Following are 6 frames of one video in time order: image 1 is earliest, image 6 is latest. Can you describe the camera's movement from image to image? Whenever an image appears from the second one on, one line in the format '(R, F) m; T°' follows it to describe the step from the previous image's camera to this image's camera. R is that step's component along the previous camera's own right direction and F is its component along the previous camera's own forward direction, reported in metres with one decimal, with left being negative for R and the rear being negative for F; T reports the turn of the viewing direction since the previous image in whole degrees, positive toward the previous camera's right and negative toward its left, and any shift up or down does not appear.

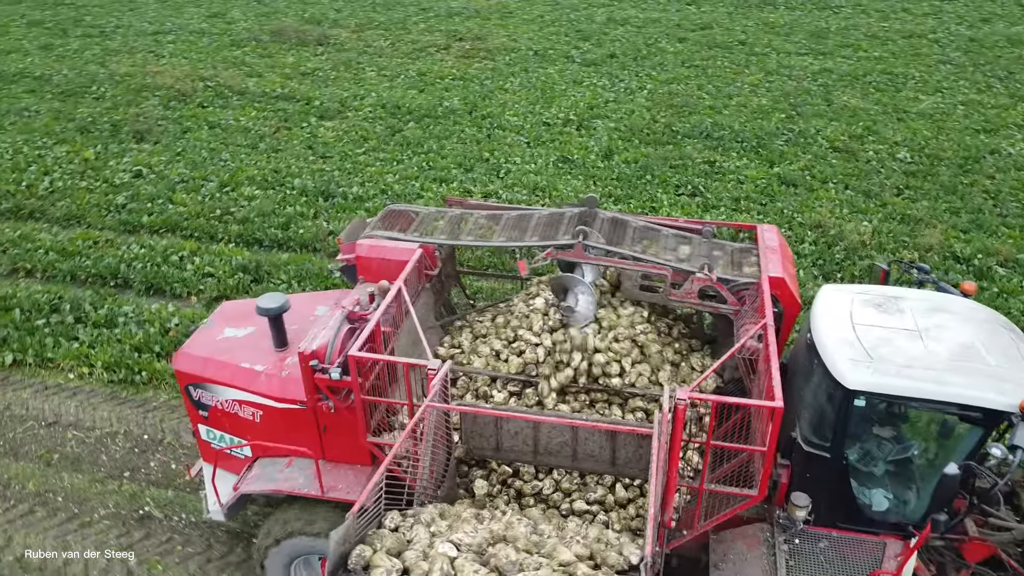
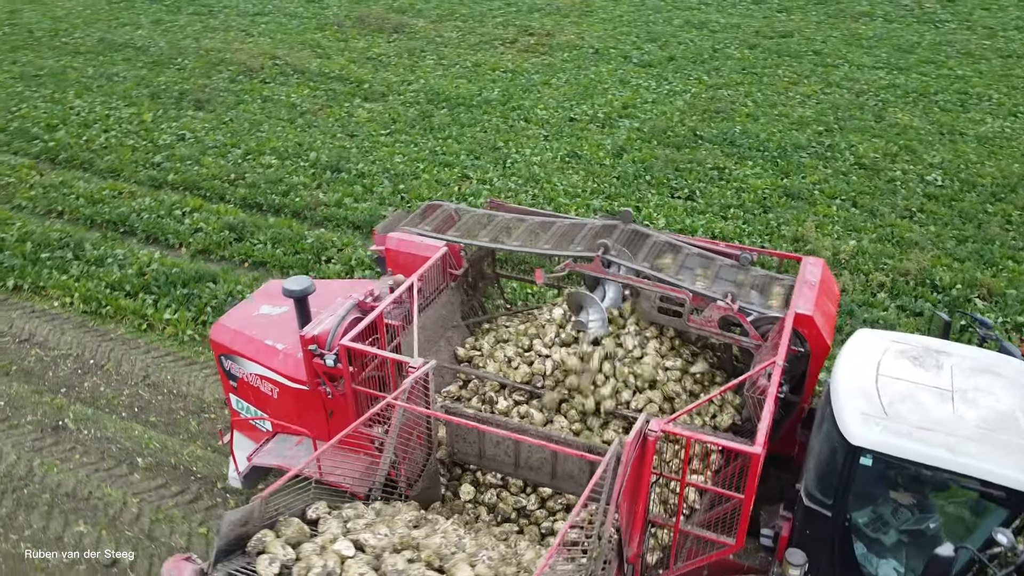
(+2.1, -0.1) m; -10°
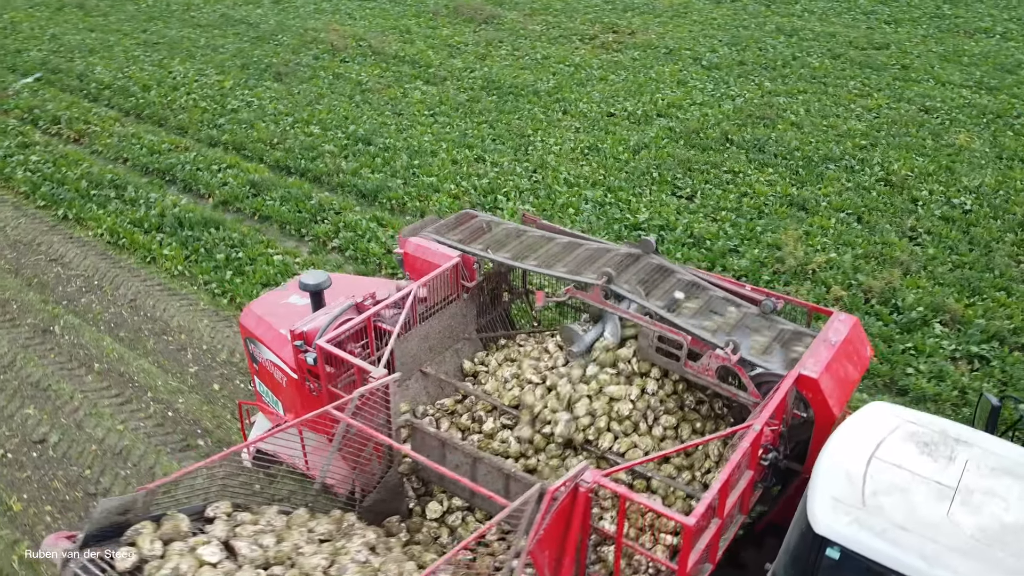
(+2.2, -0.3) m; -11°
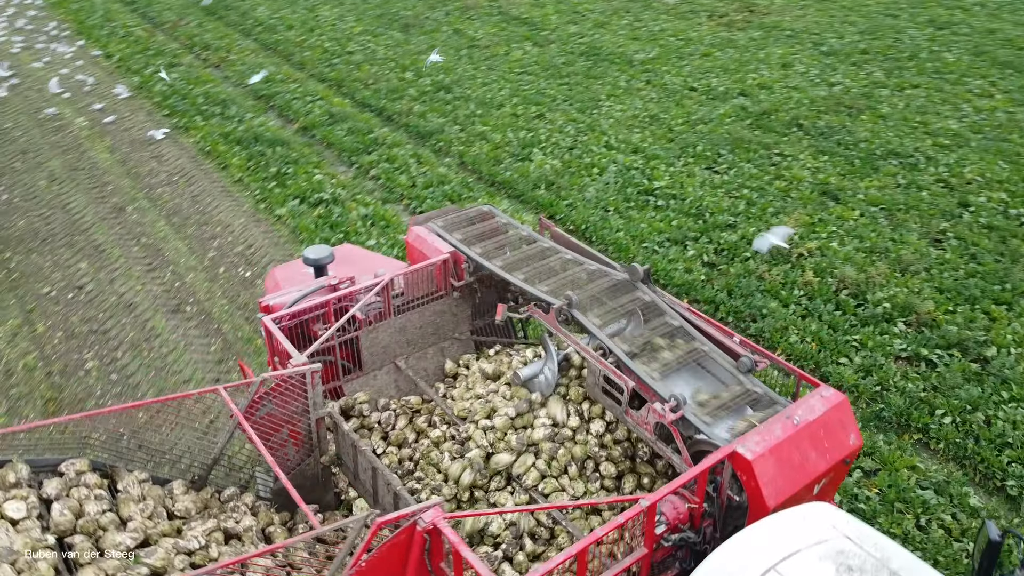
(+2.6, -0.4) m; -14°
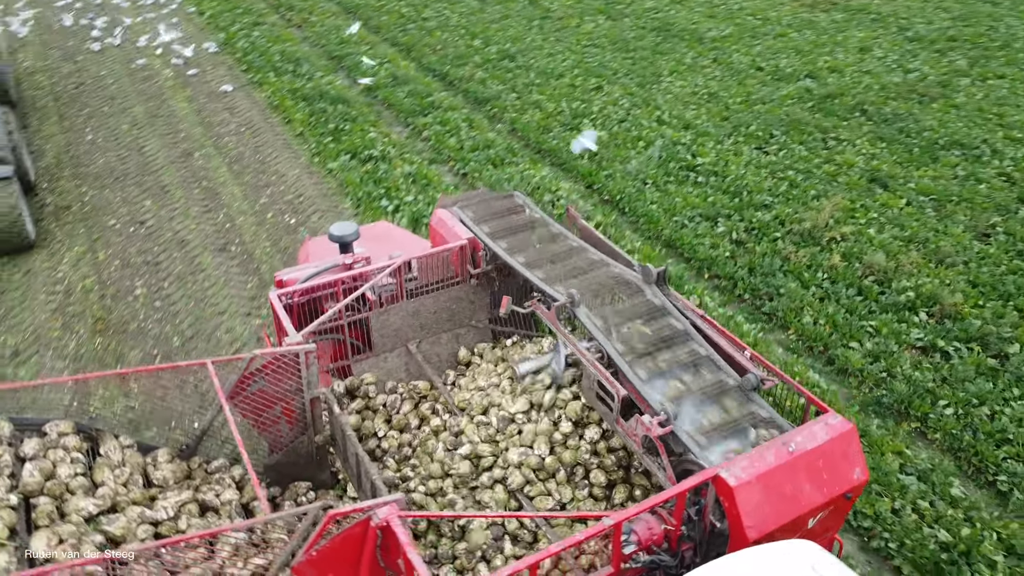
(+0.8, -0.2) m; -6°
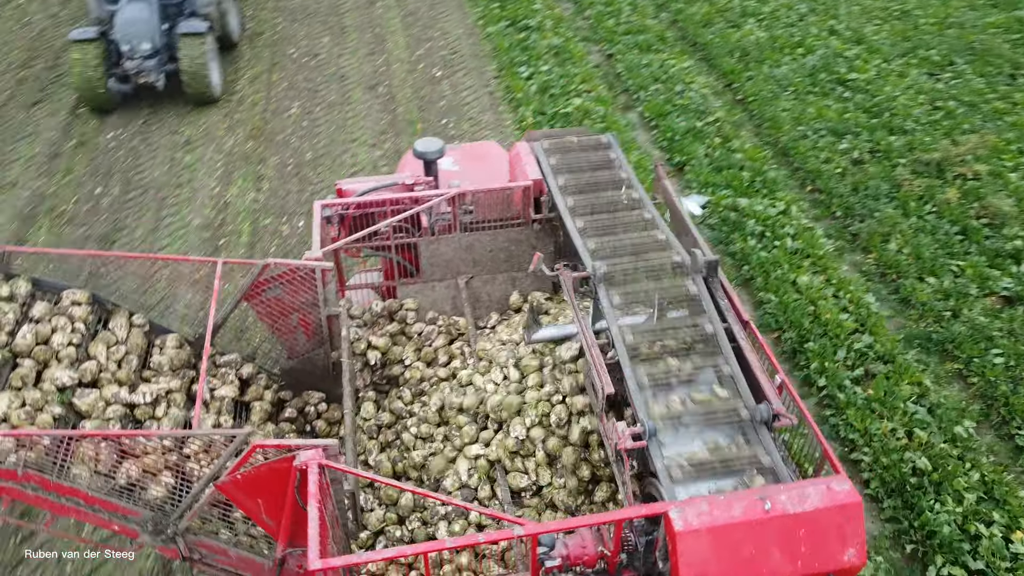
(+1.4, -0.4) m; -14°
